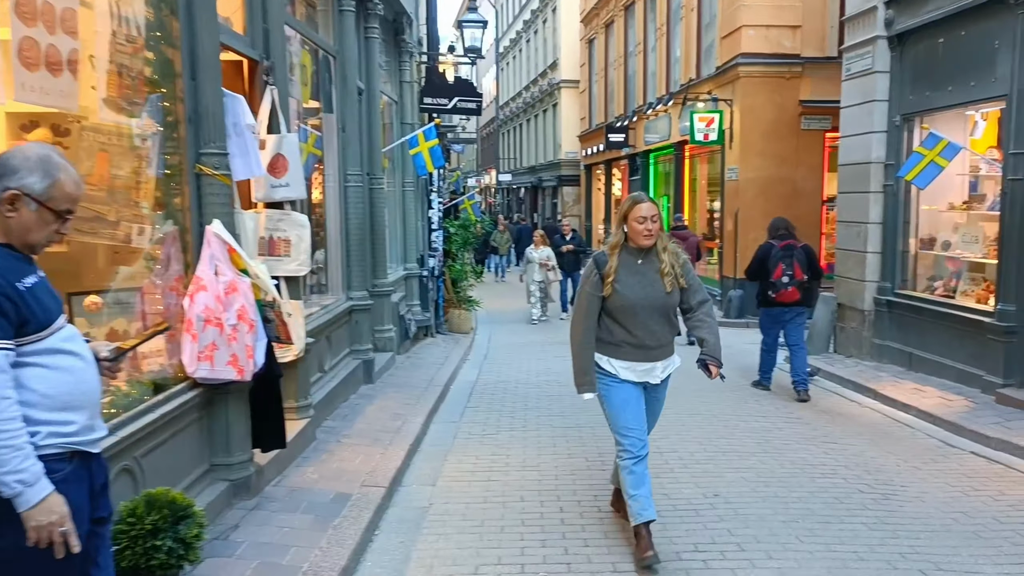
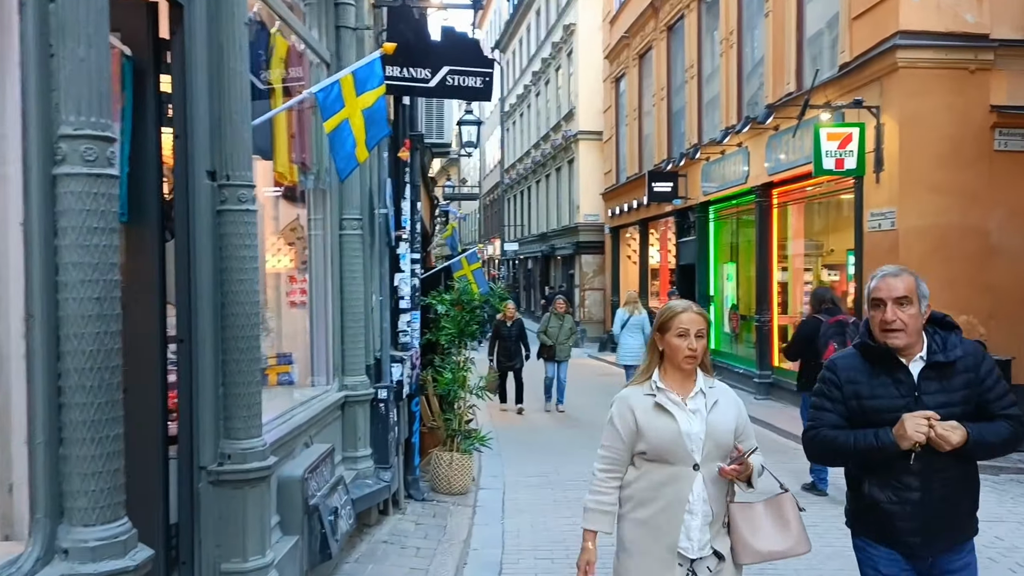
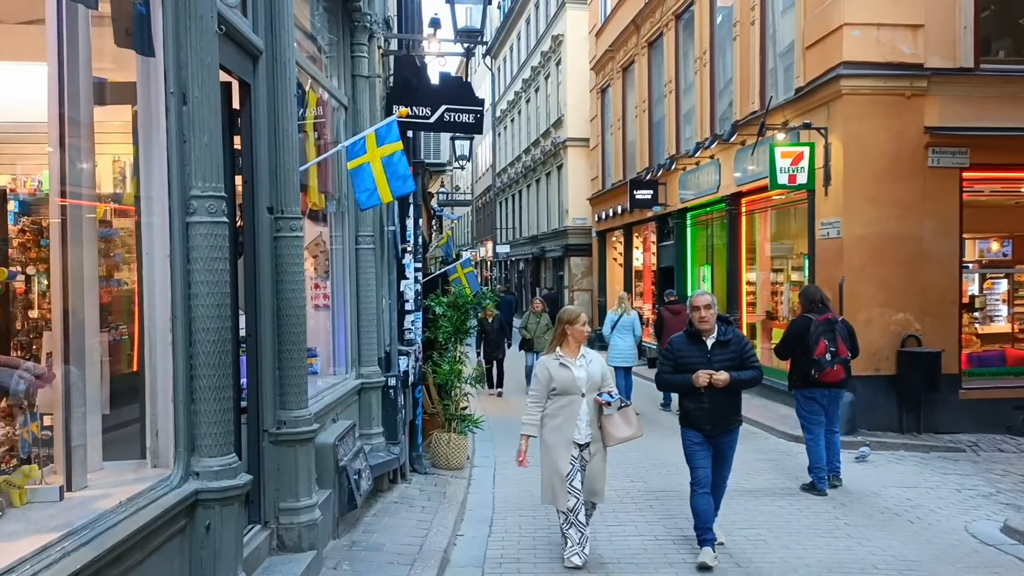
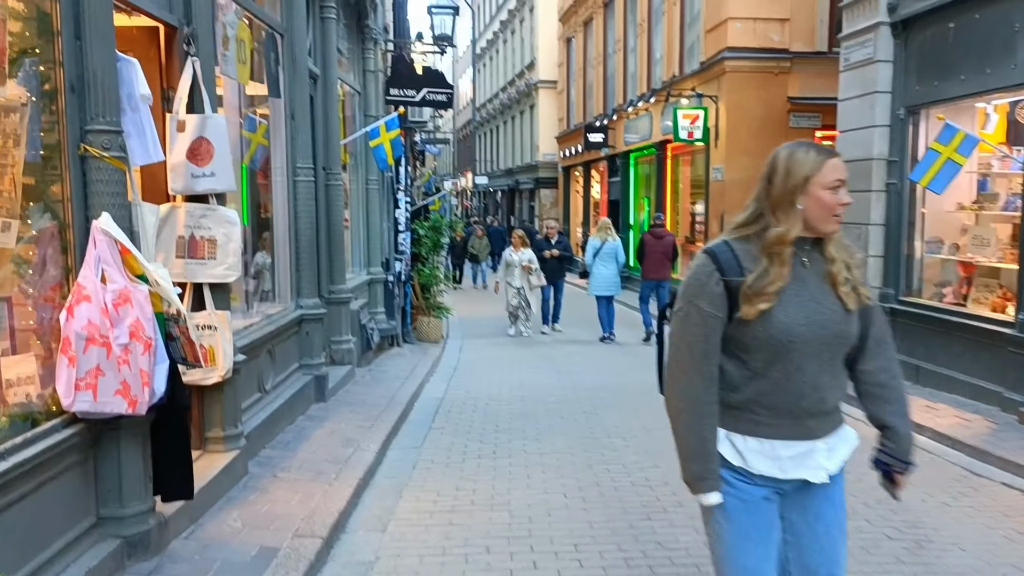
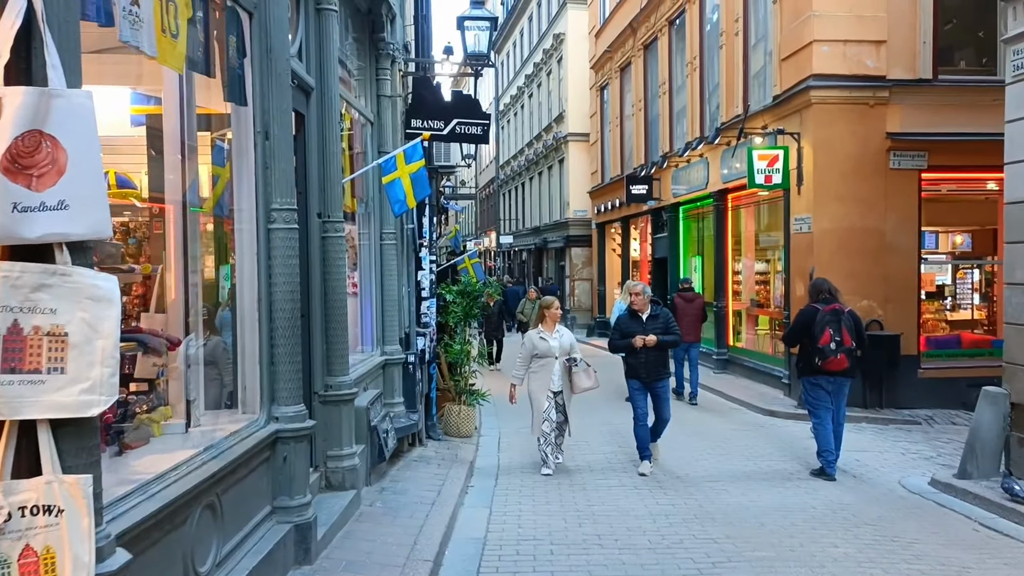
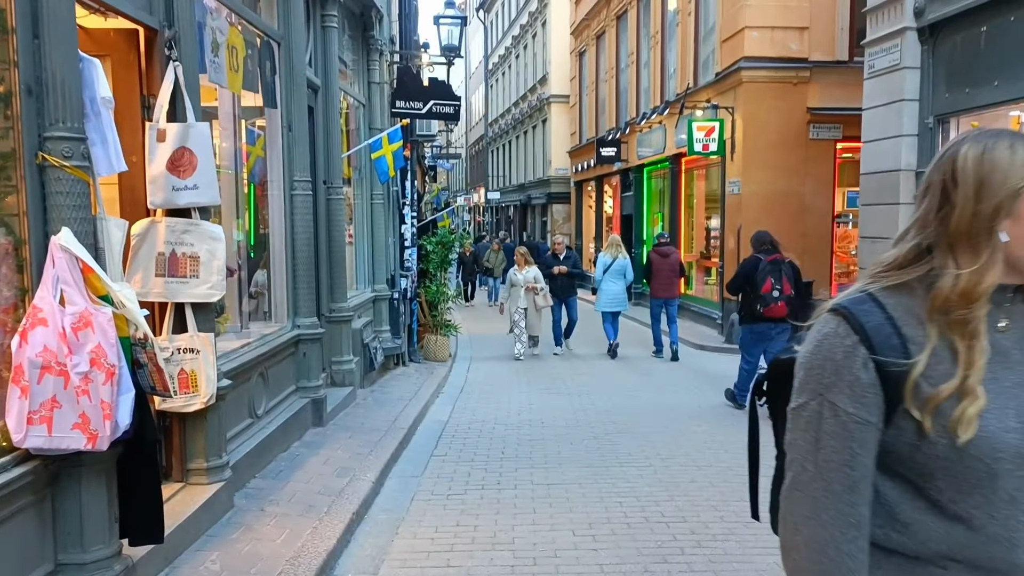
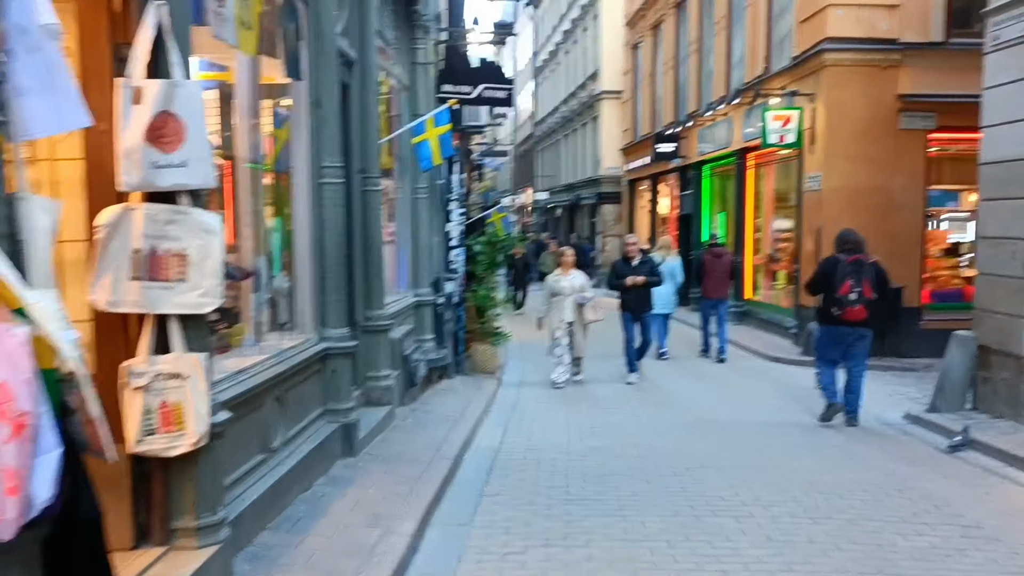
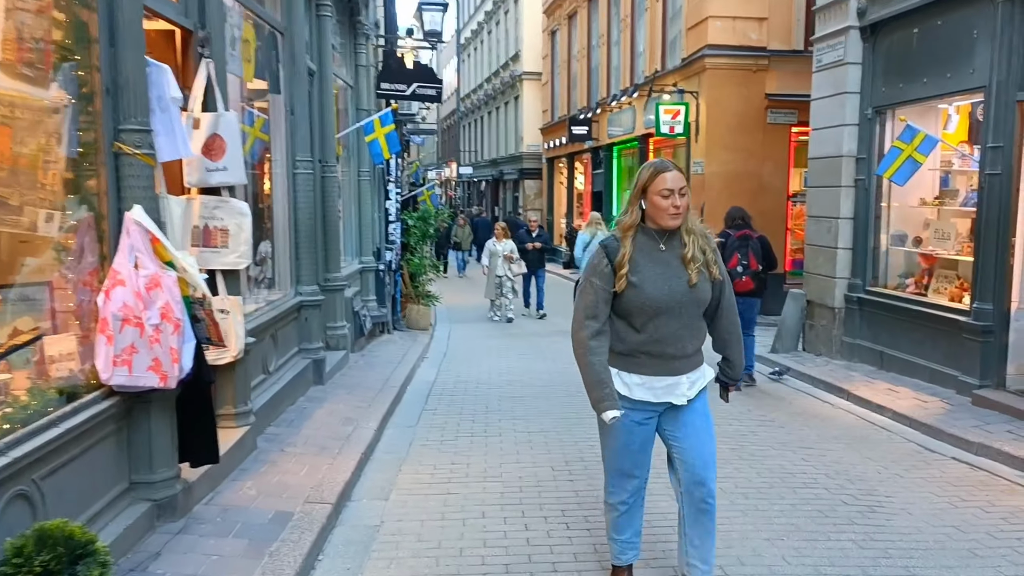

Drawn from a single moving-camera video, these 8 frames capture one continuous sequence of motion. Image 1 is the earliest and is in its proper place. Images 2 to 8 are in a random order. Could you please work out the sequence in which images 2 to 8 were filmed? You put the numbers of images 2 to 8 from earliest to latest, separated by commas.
8, 4, 6, 7, 5, 3, 2
